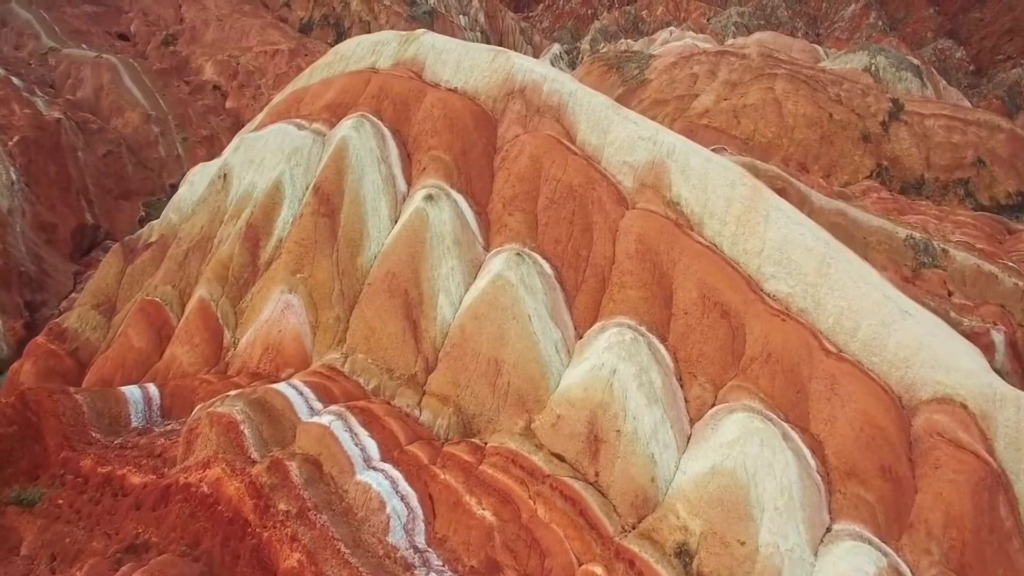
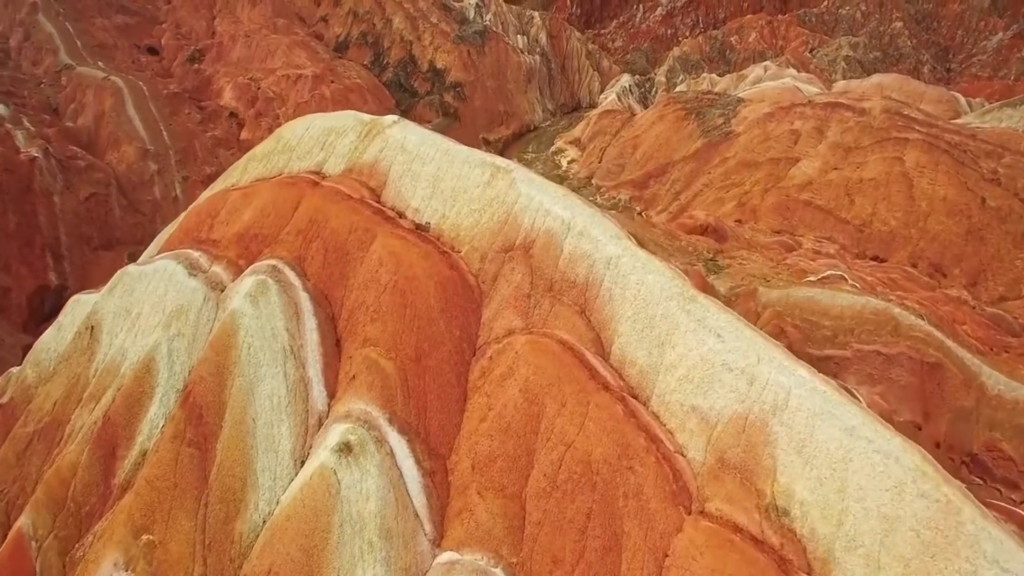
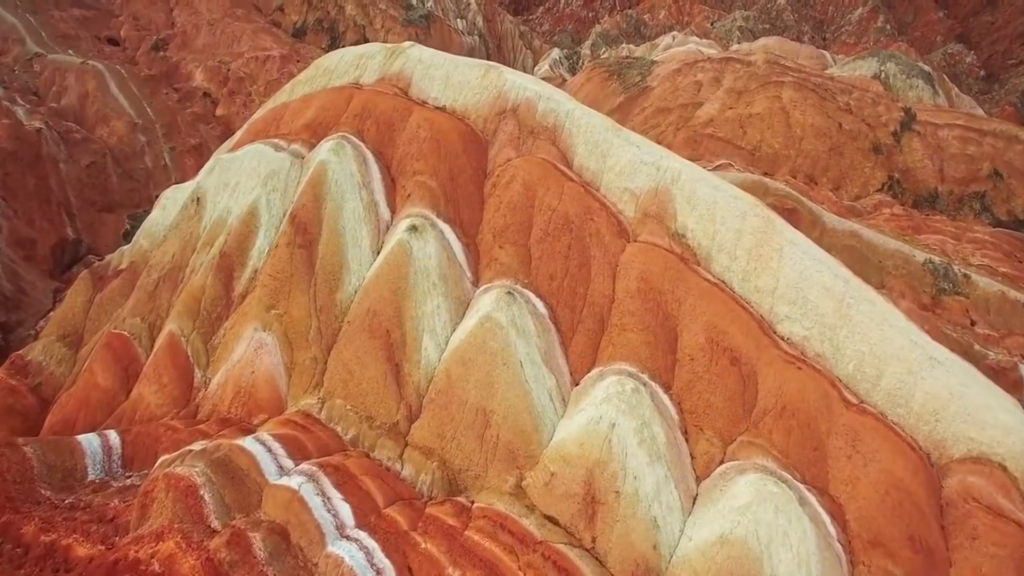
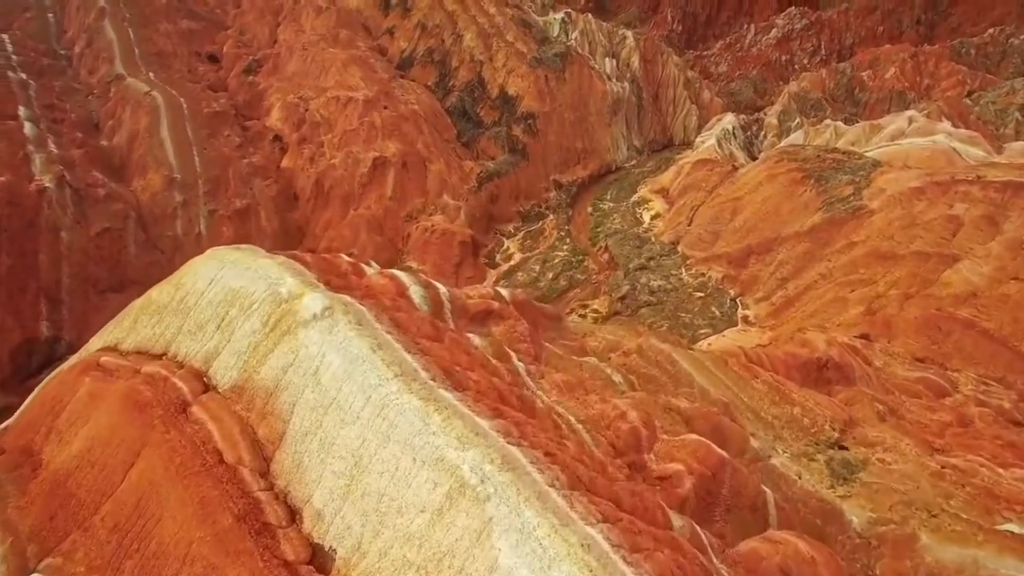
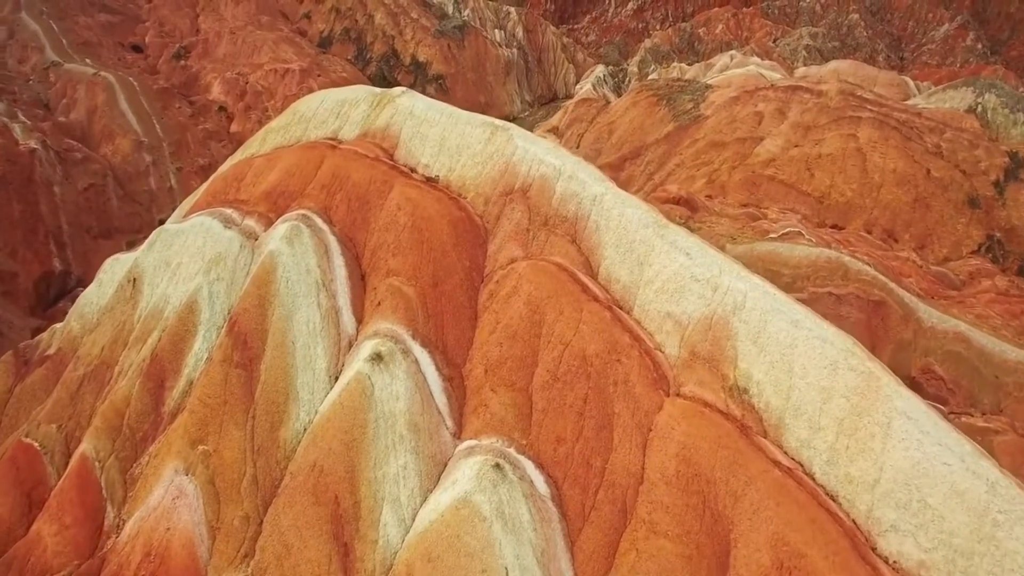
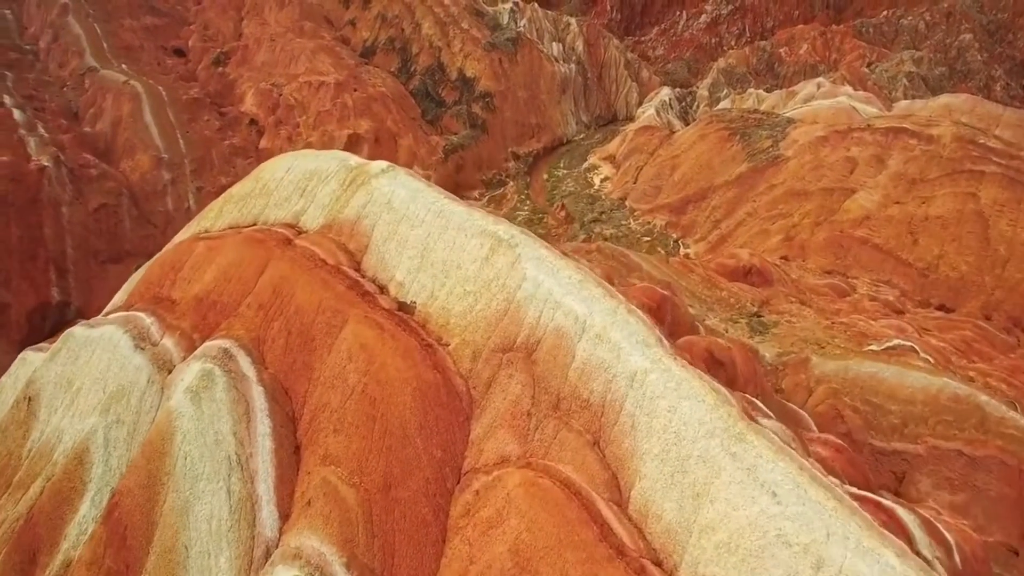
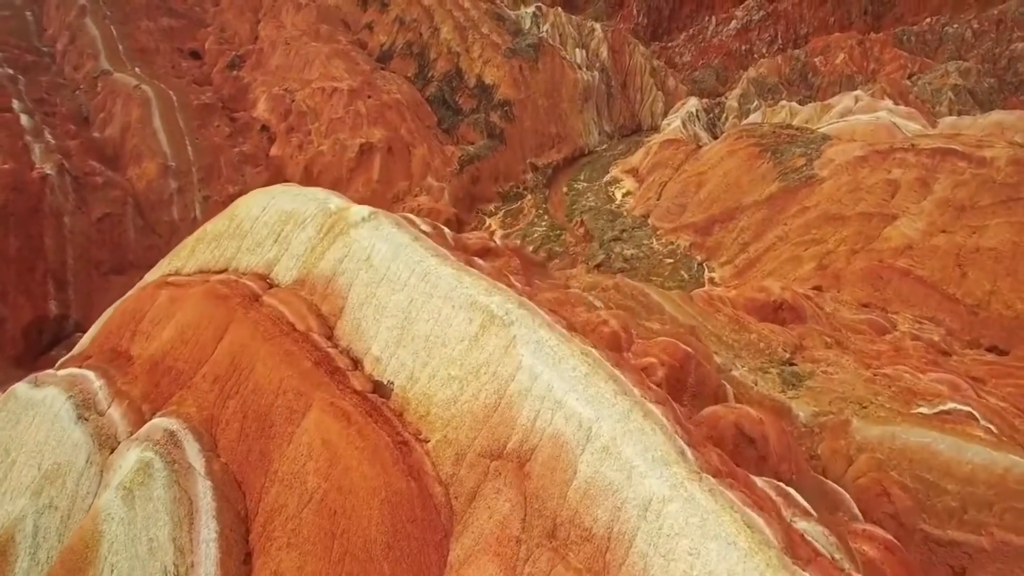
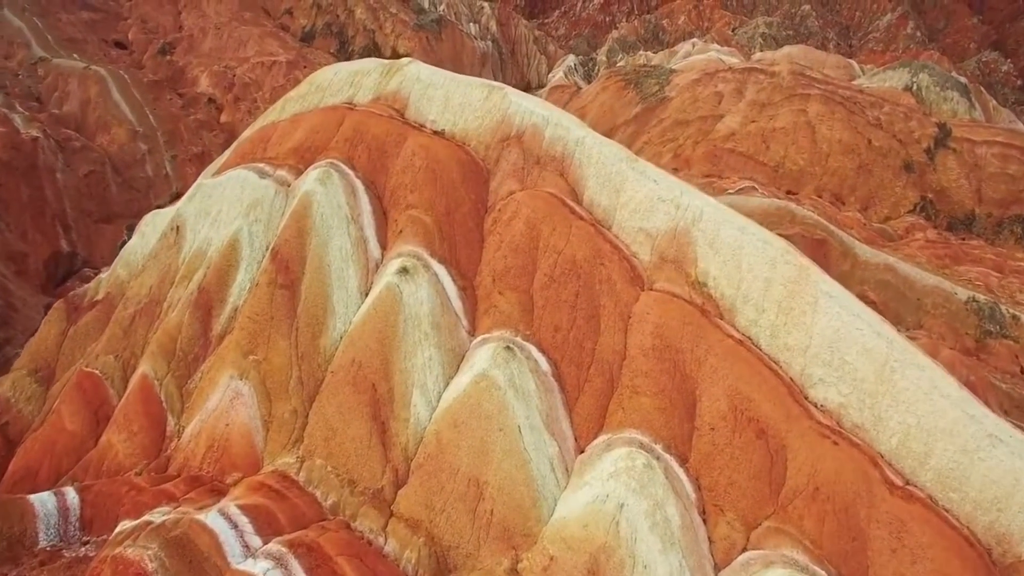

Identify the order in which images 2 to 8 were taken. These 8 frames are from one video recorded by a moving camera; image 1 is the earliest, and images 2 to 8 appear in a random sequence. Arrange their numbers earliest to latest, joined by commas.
3, 8, 5, 2, 6, 7, 4
